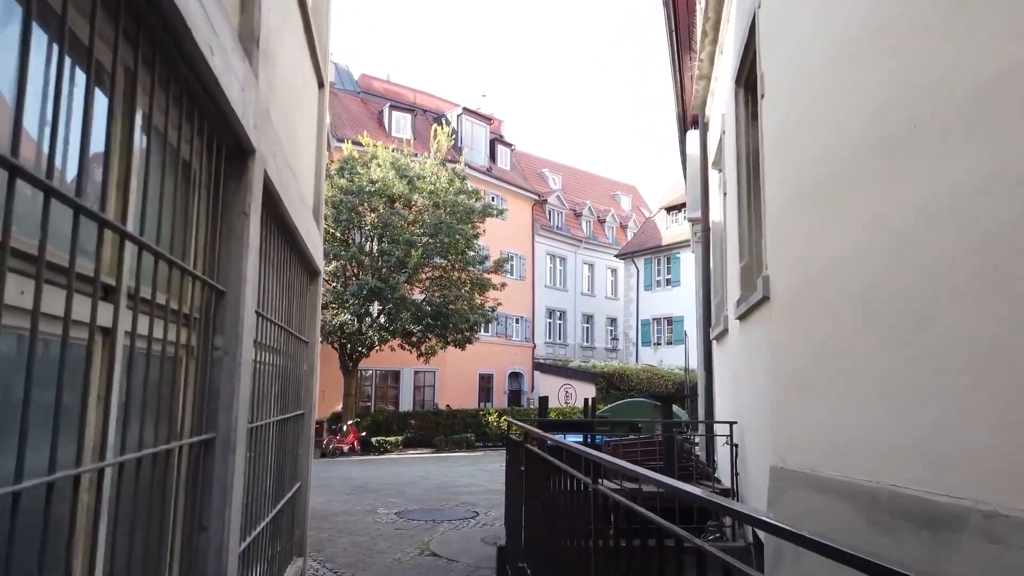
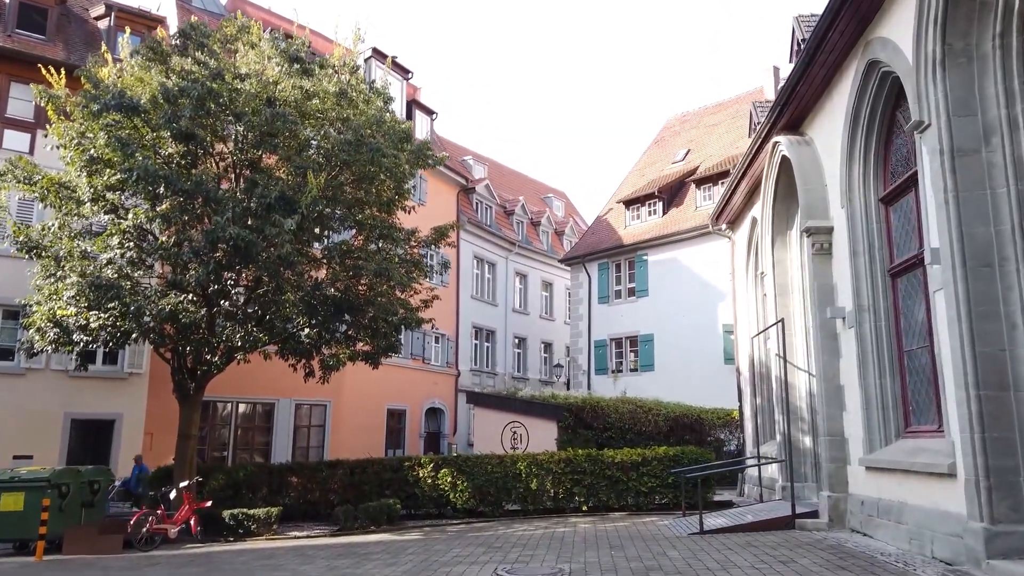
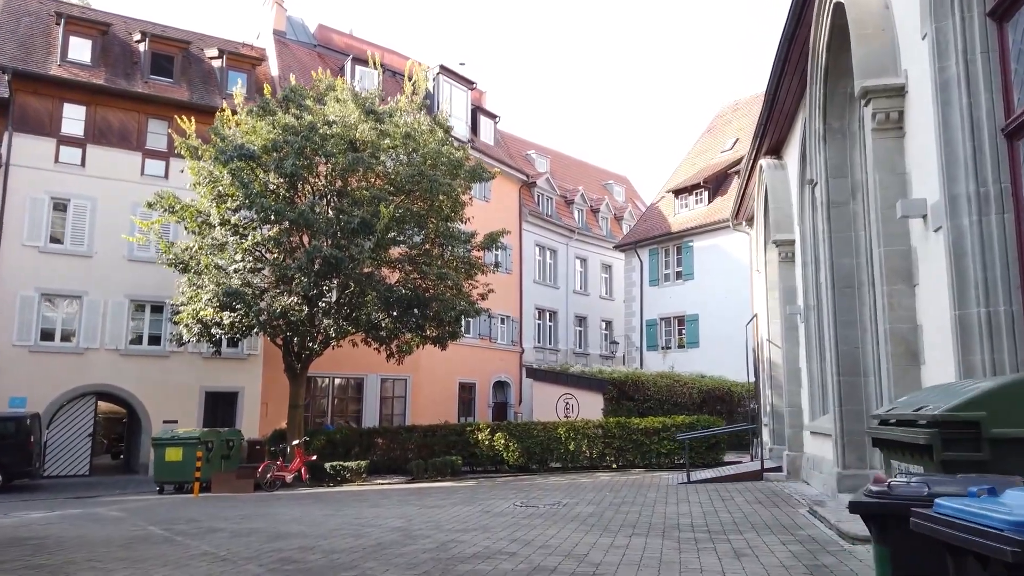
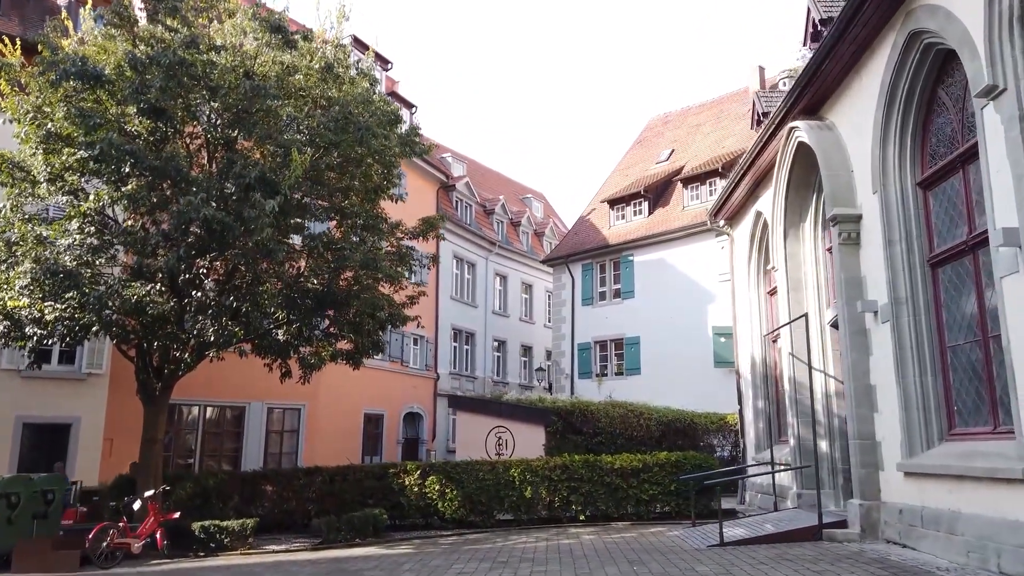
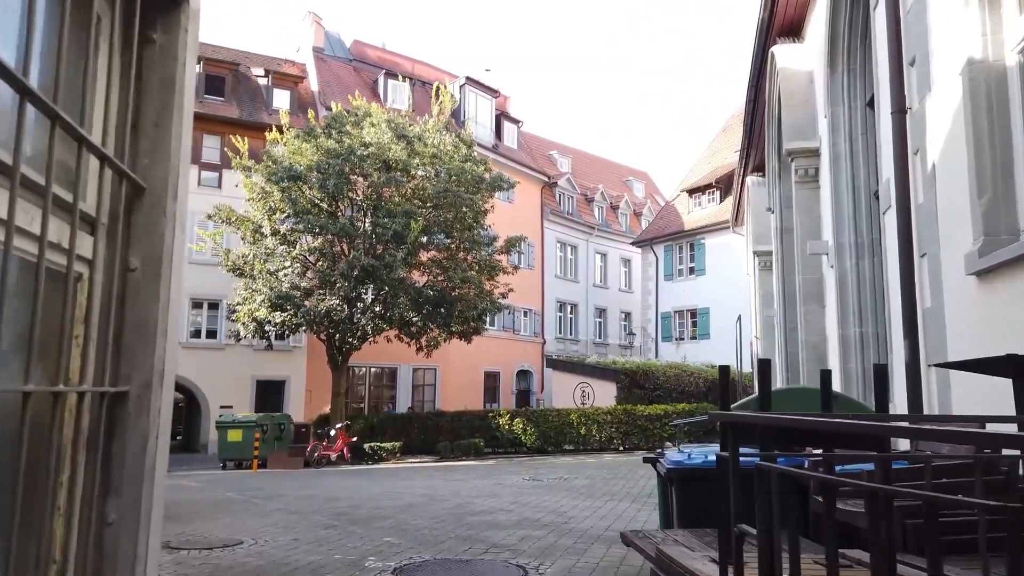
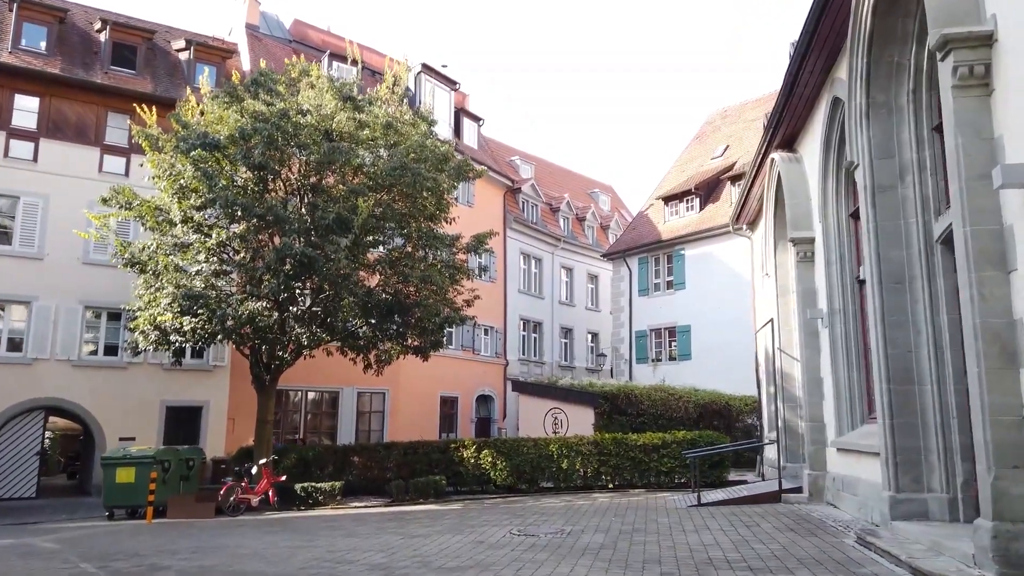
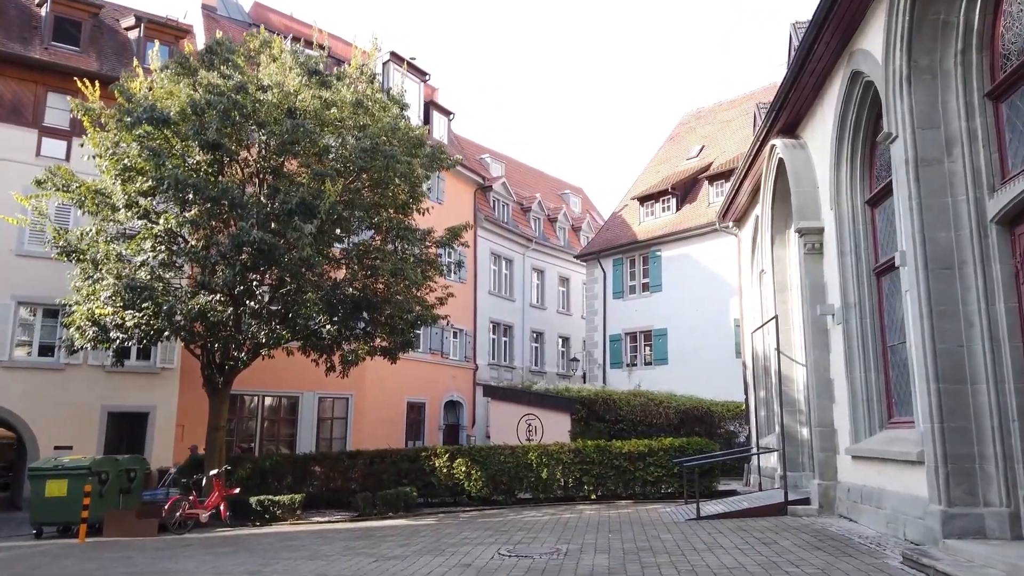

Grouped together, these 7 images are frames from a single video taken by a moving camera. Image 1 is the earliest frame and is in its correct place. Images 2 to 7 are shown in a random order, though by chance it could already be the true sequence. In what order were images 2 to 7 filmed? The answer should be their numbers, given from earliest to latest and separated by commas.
5, 3, 6, 7, 2, 4
